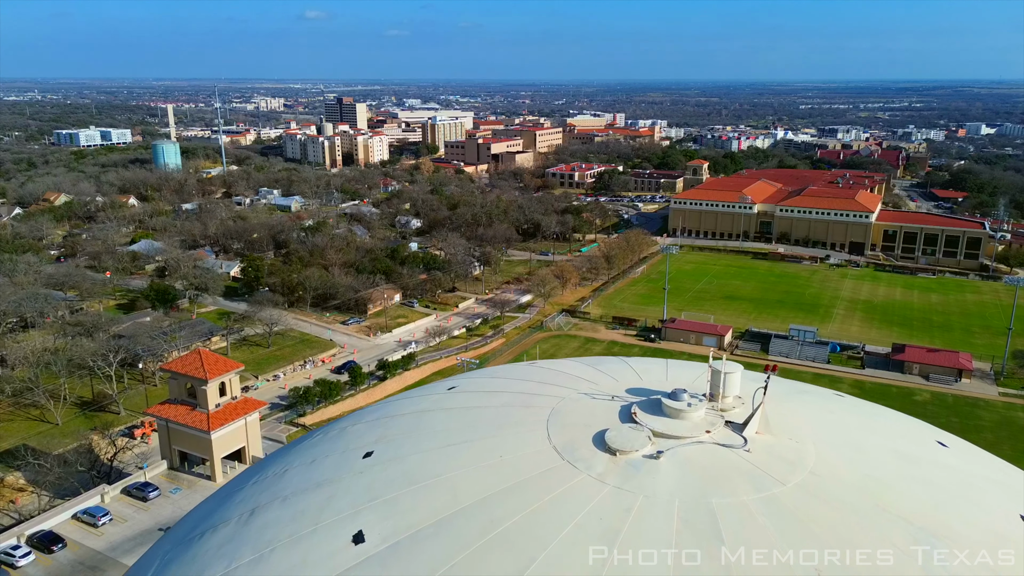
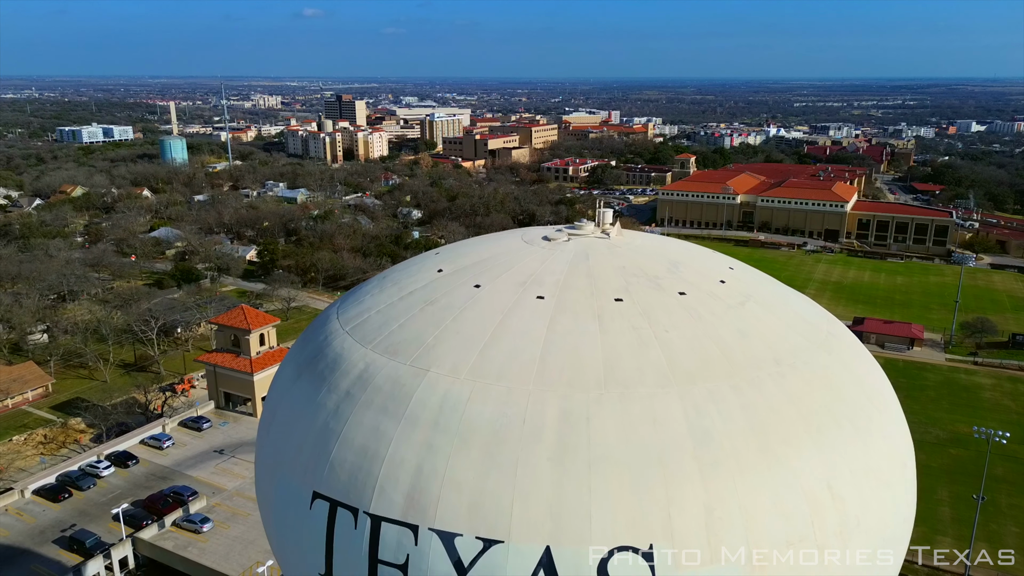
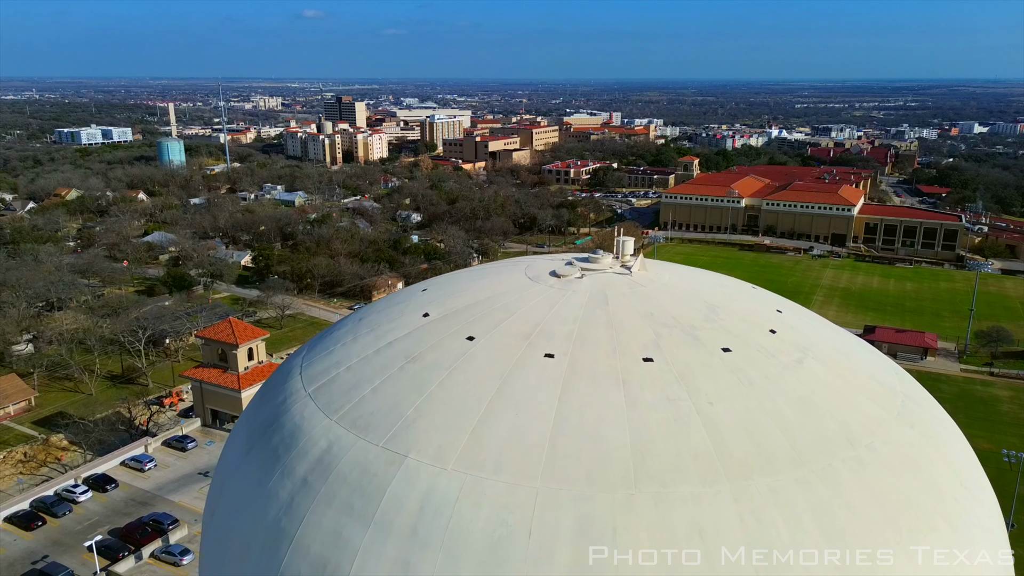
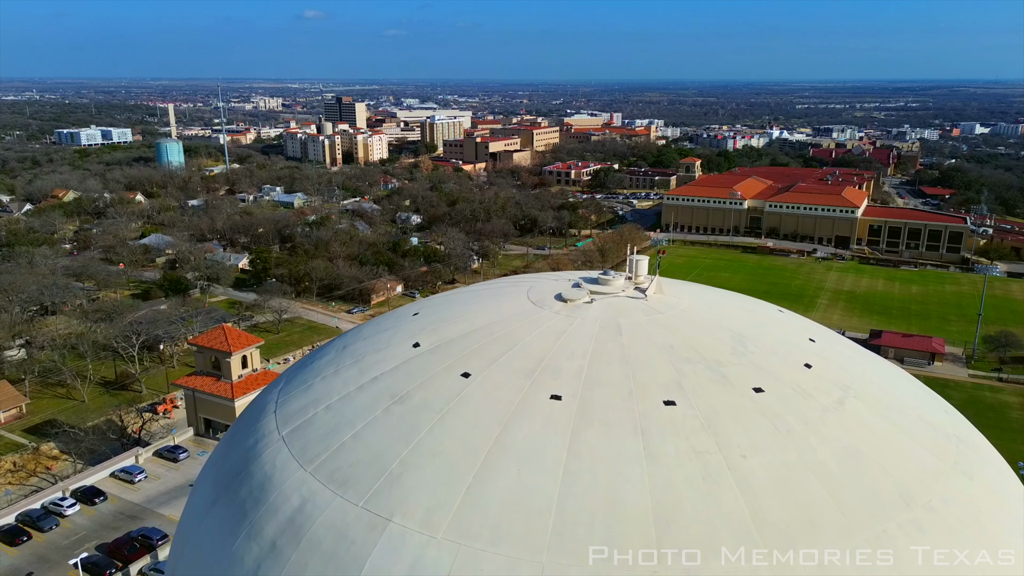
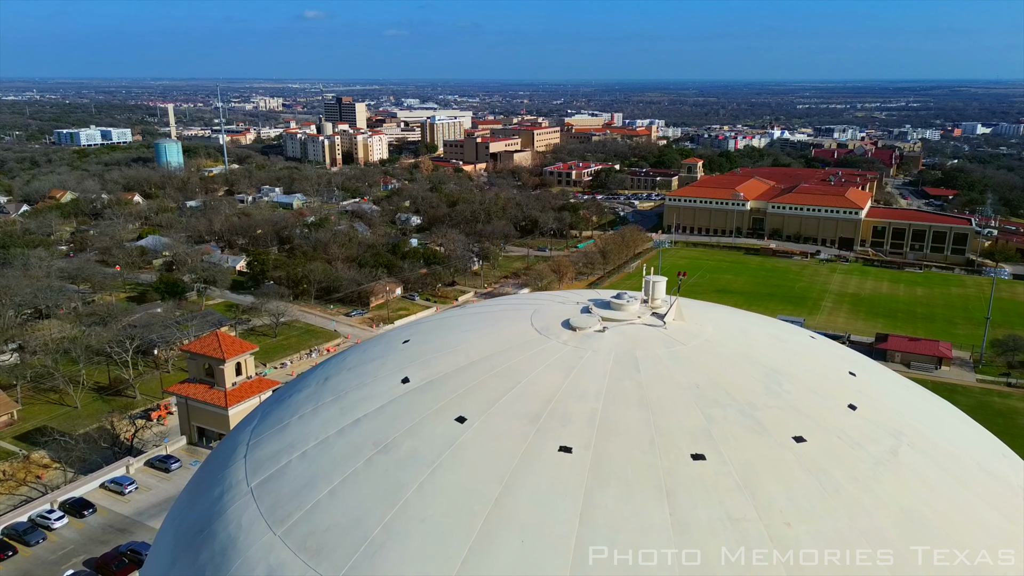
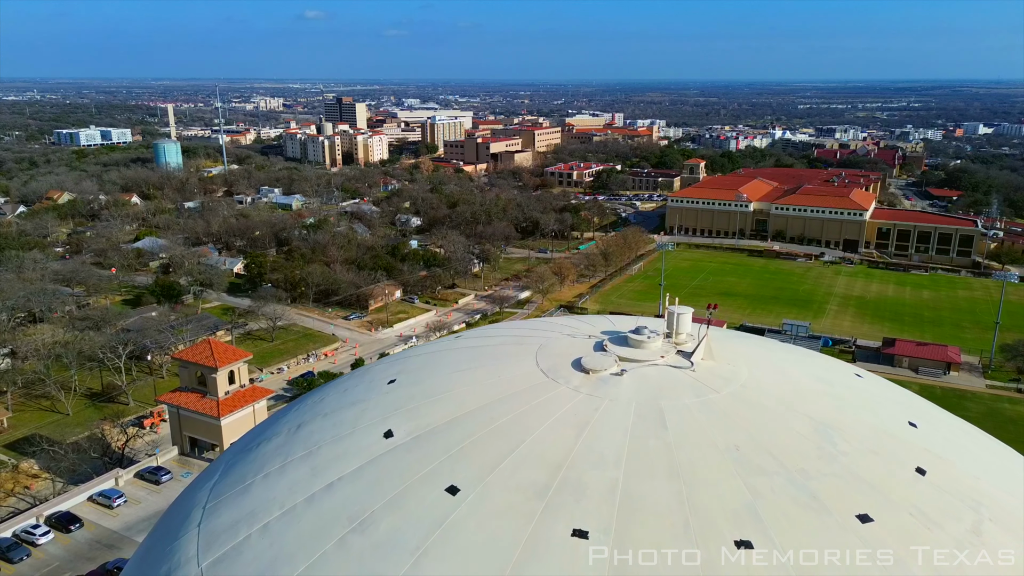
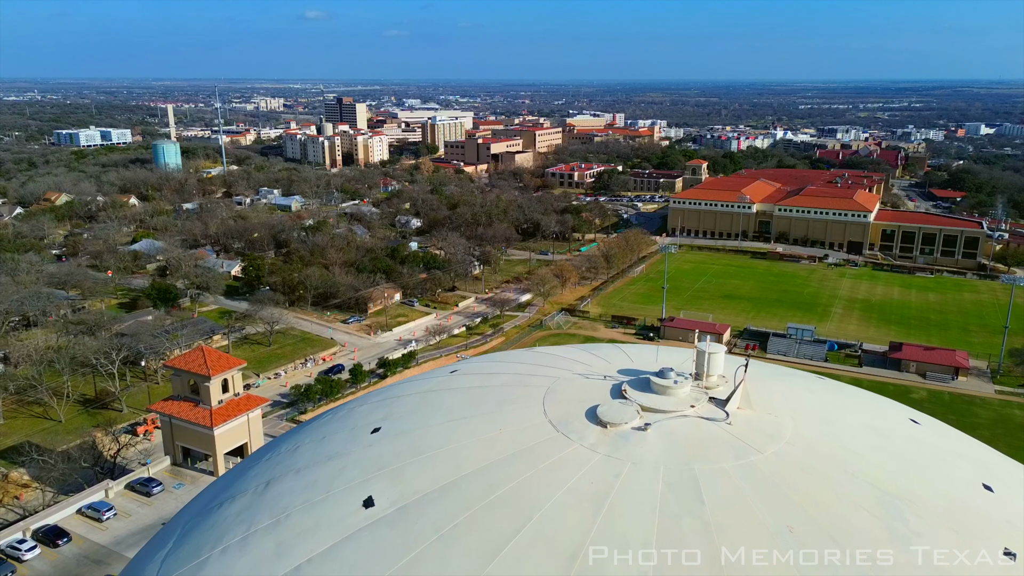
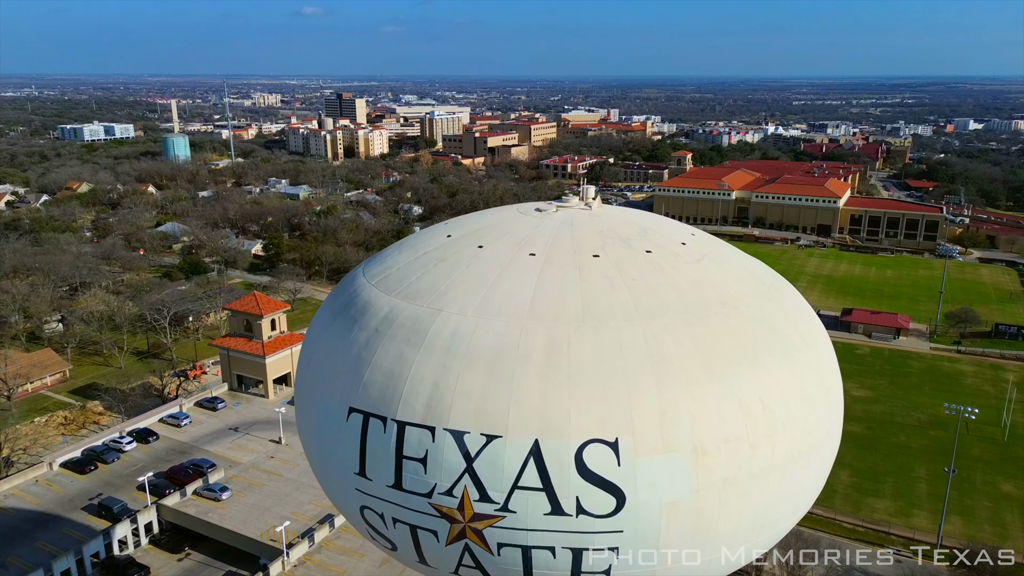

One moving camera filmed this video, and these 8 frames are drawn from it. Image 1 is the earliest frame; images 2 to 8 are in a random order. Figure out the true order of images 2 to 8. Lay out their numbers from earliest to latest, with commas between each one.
7, 6, 5, 4, 3, 2, 8
